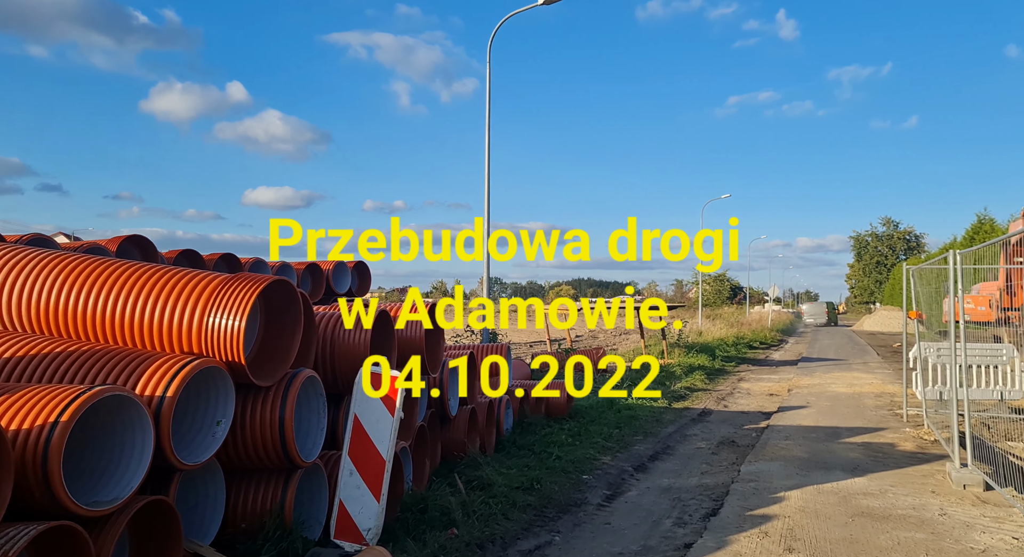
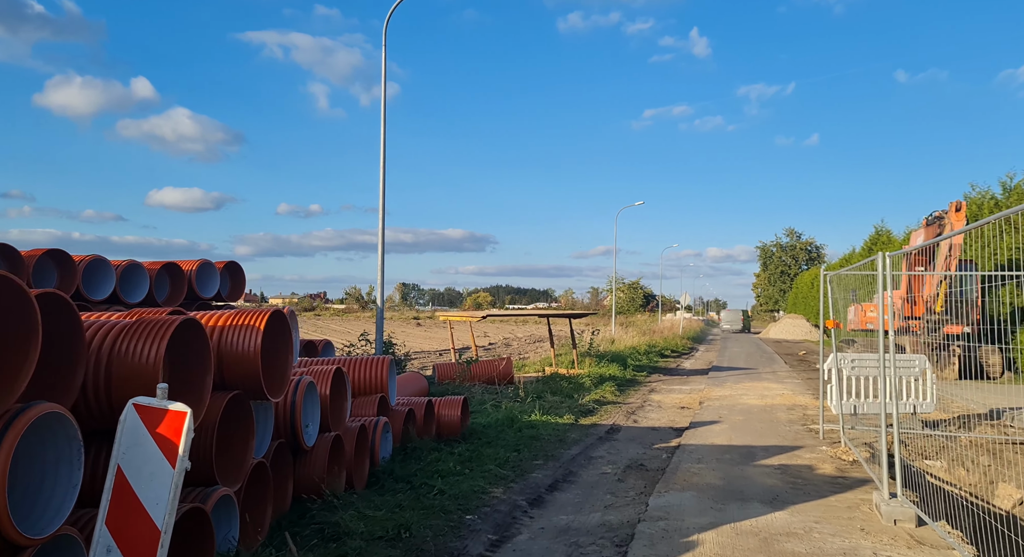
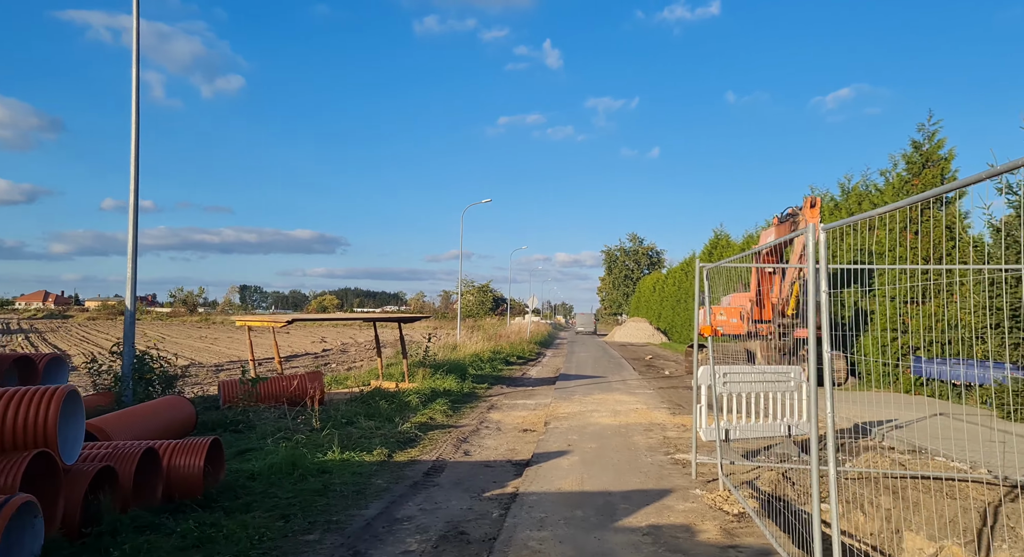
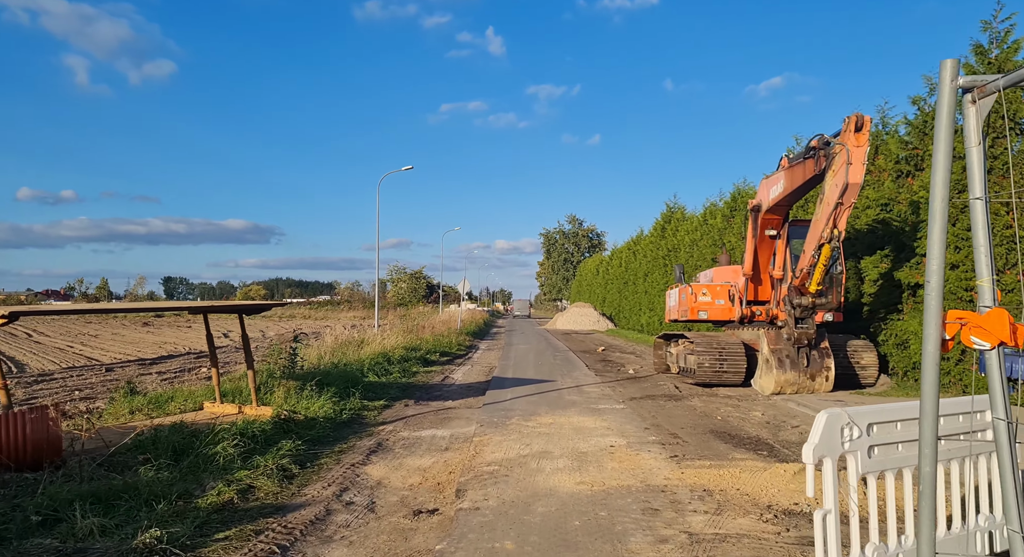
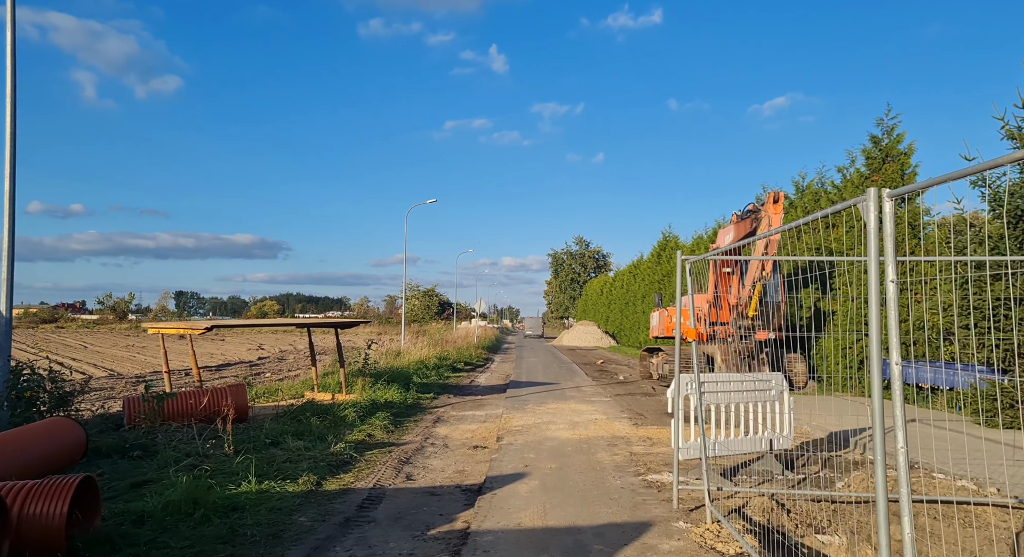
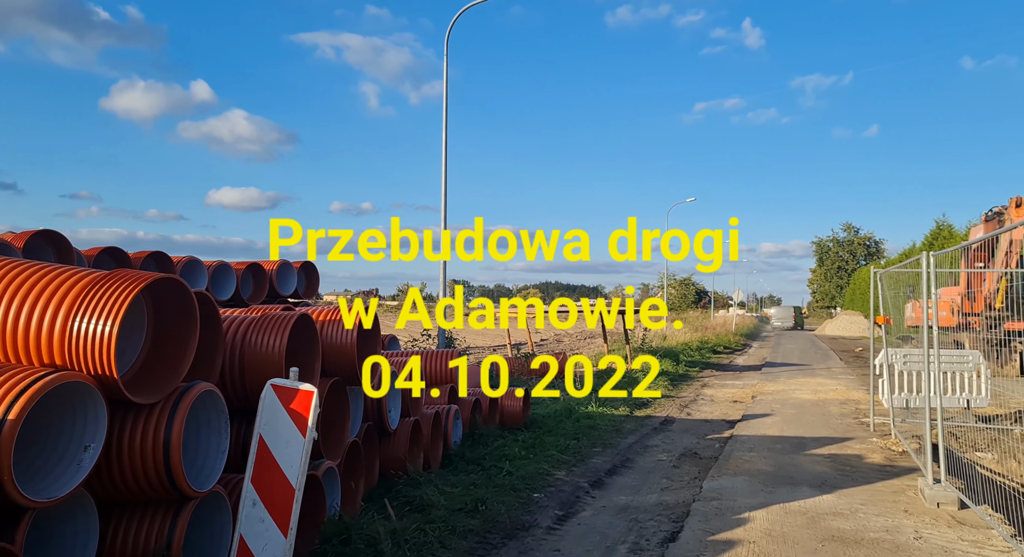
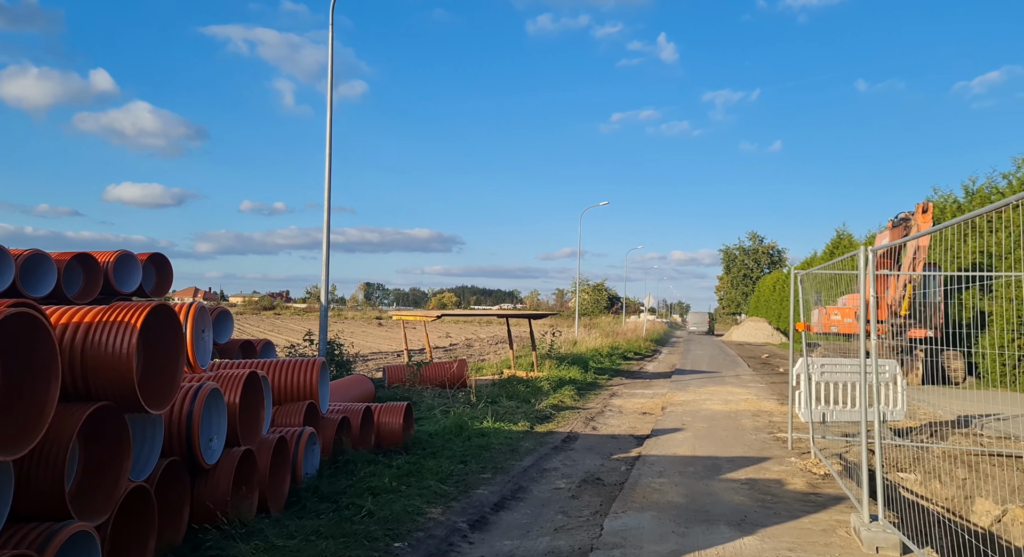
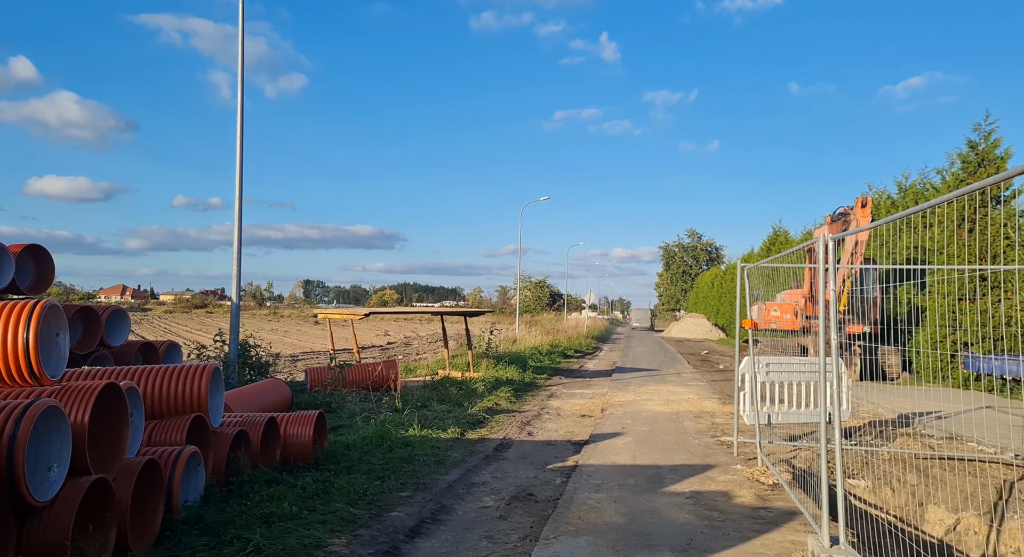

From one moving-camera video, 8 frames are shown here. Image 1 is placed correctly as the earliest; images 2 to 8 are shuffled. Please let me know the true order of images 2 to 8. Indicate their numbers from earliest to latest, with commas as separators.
6, 2, 7, 8, 3, 5, 4
